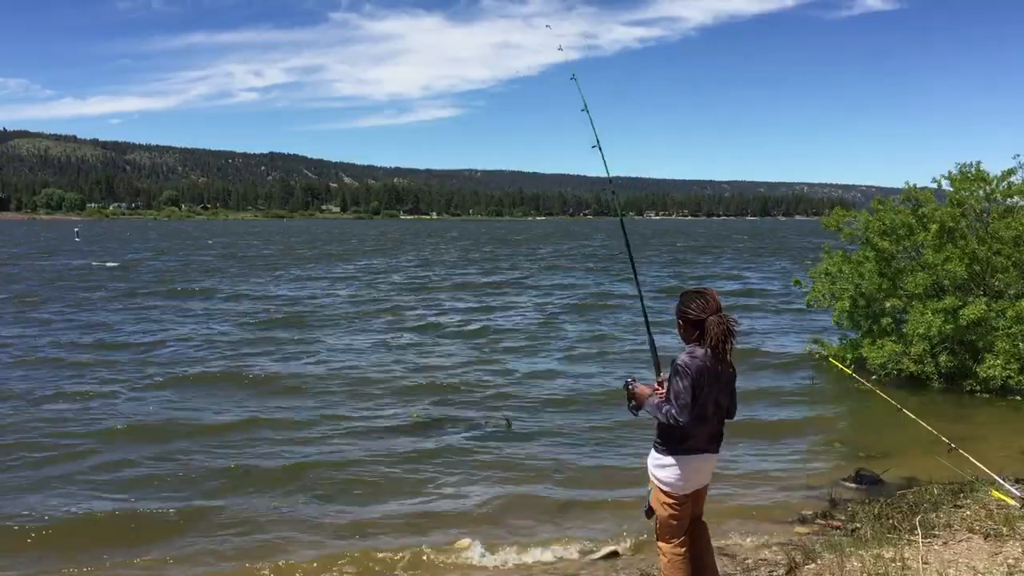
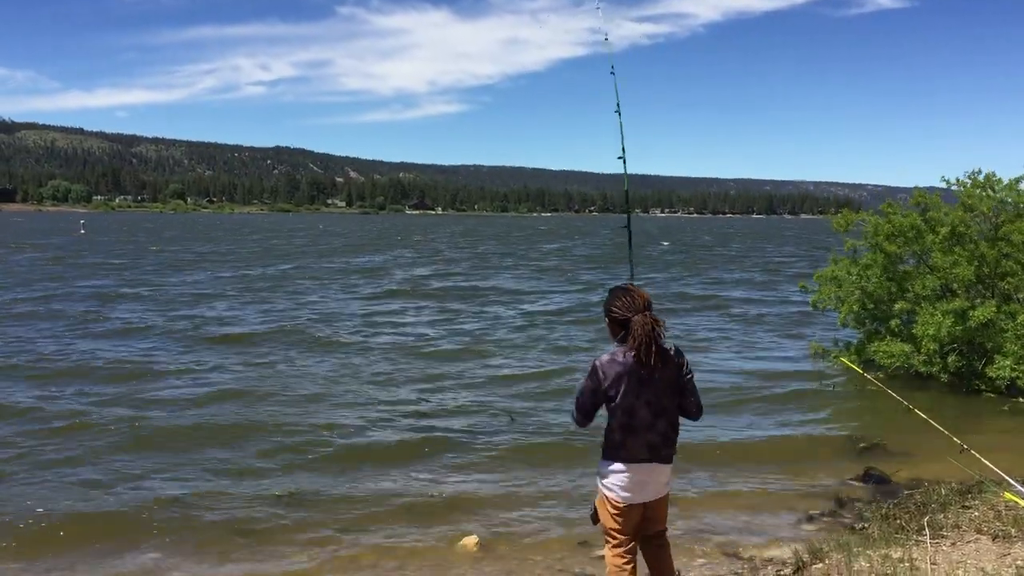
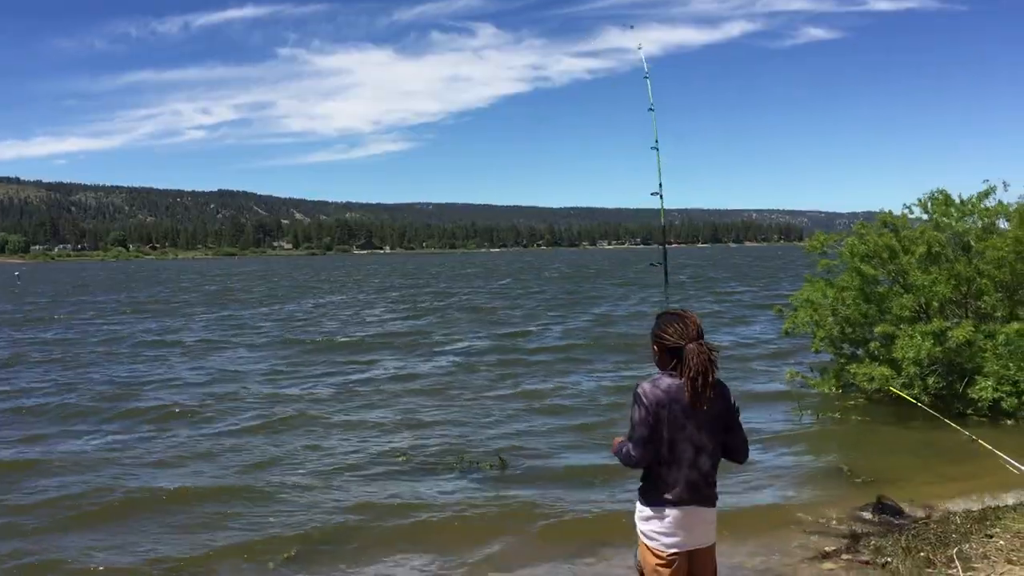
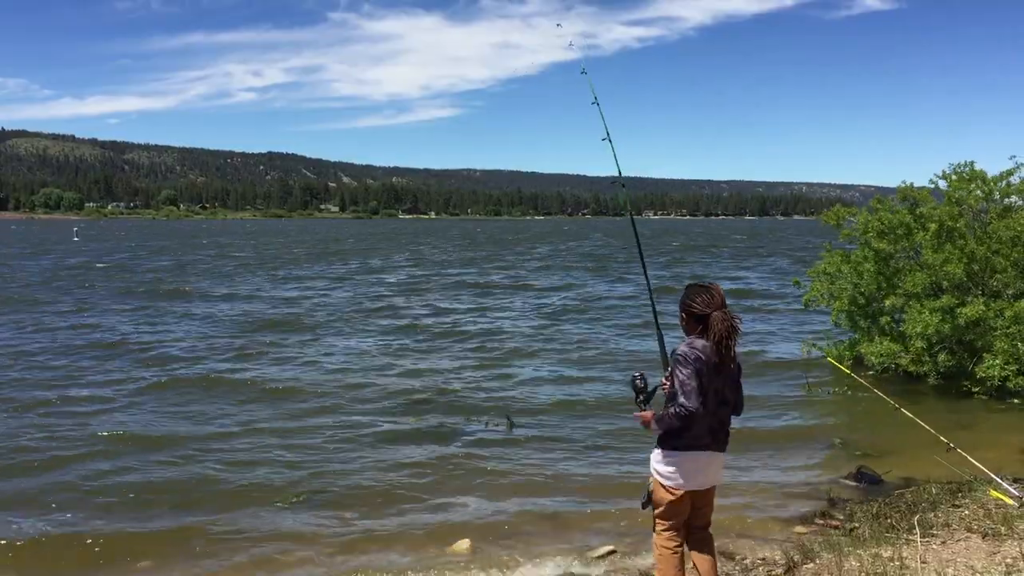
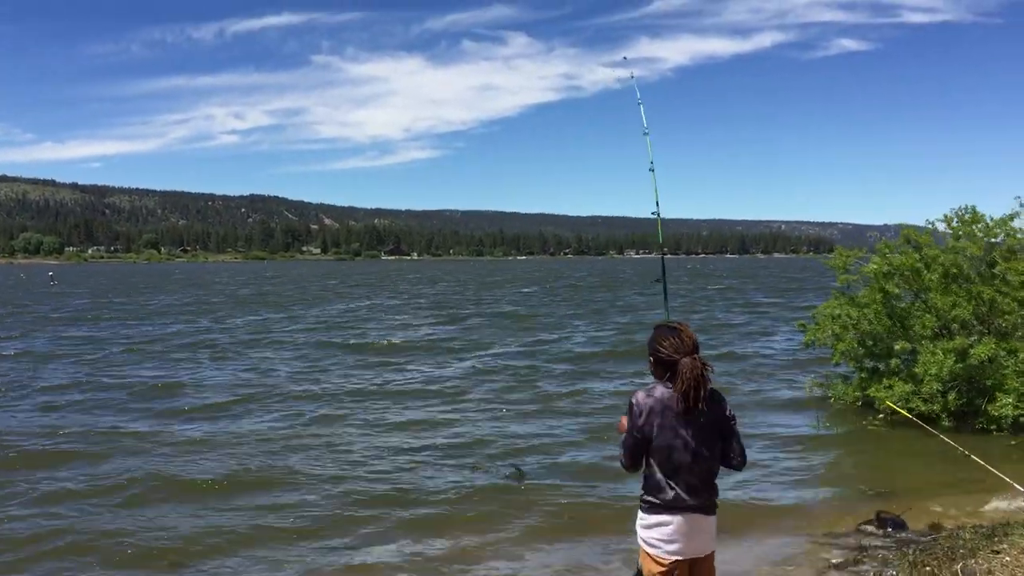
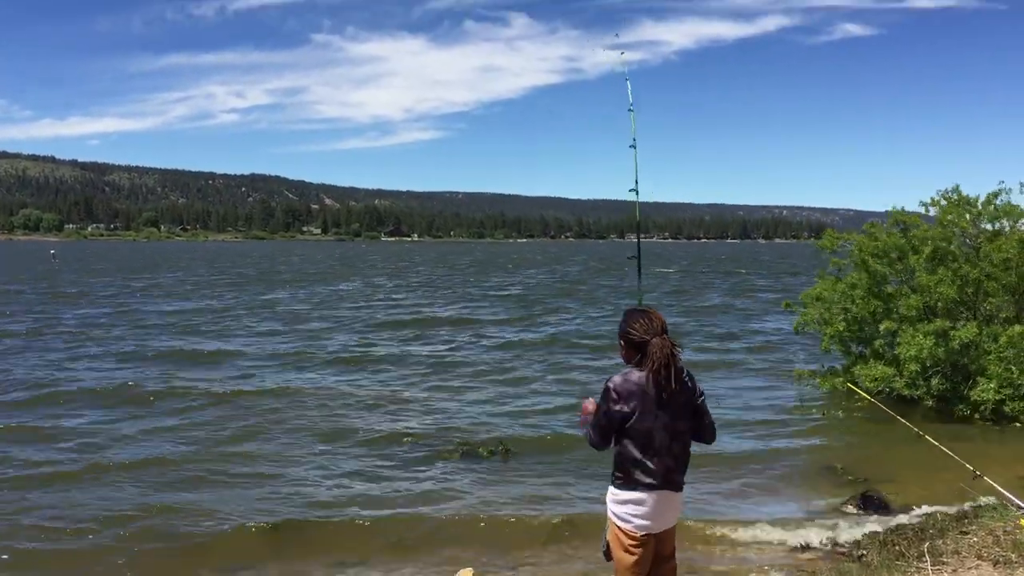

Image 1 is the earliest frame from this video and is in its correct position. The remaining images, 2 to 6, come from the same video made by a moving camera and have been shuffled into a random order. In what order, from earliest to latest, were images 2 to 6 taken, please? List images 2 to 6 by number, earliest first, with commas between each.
4, 2, 6, 5, 3
